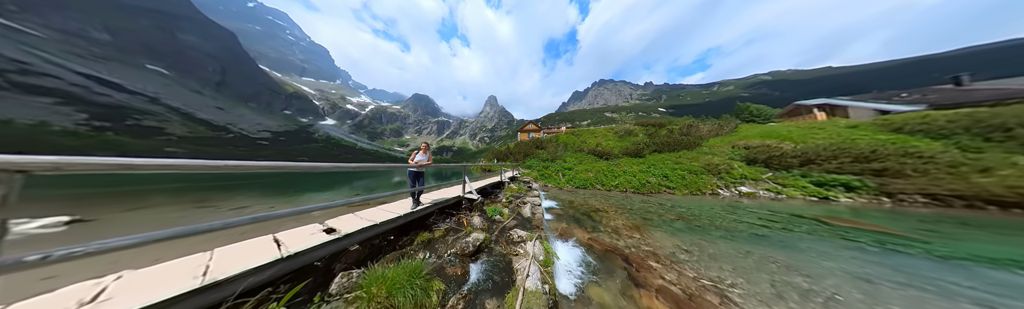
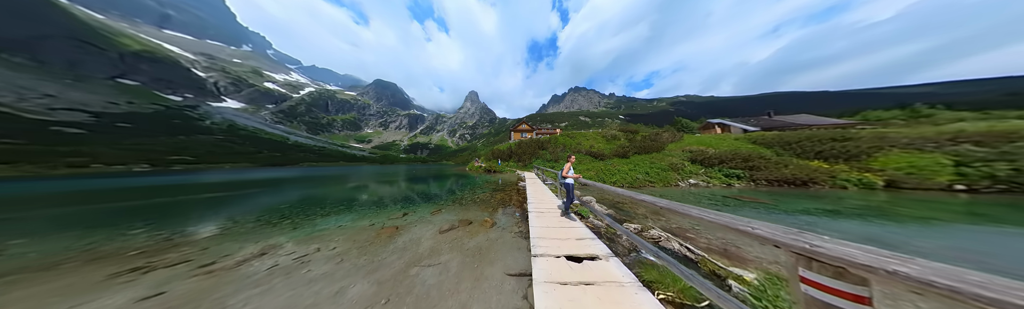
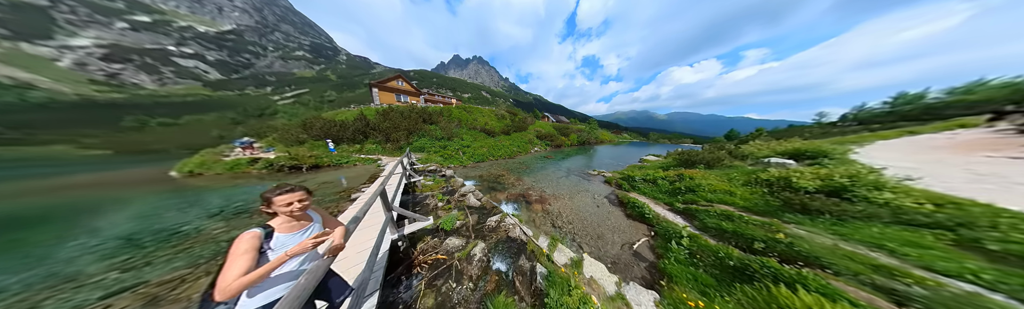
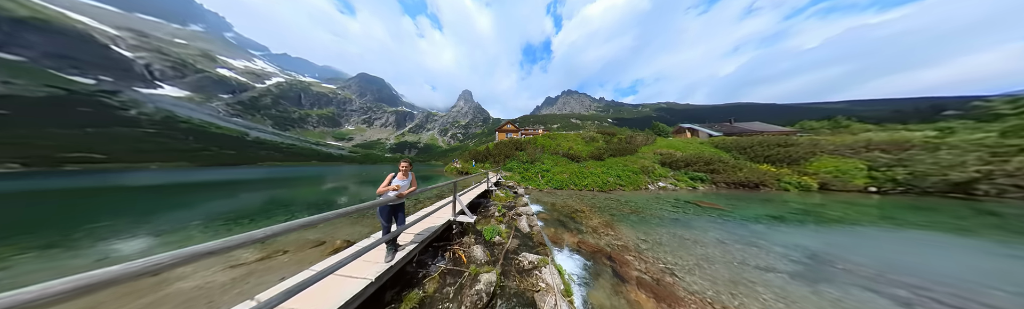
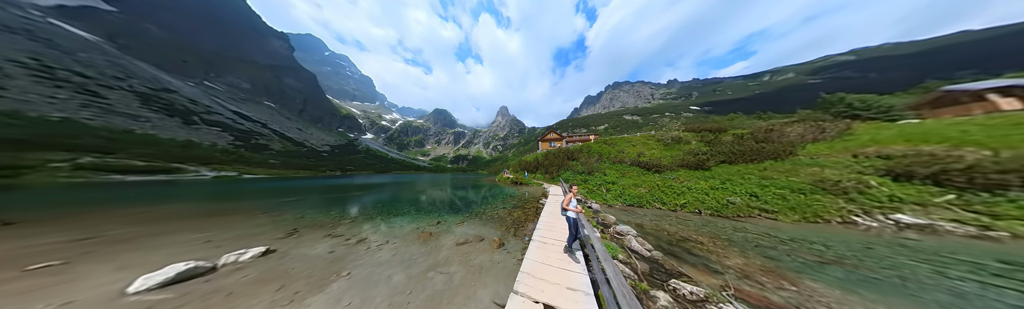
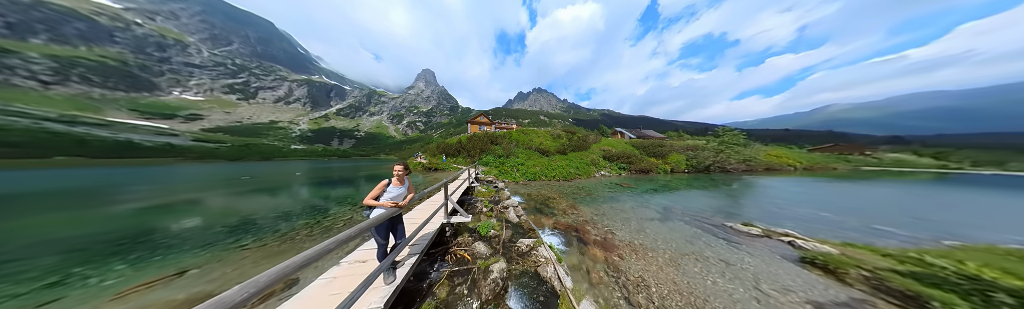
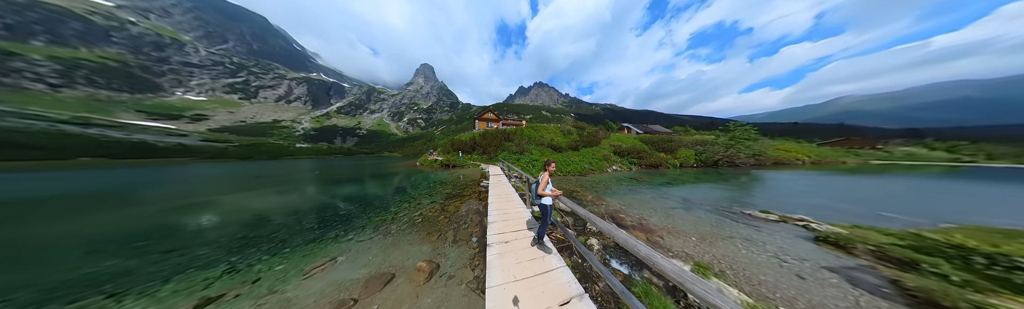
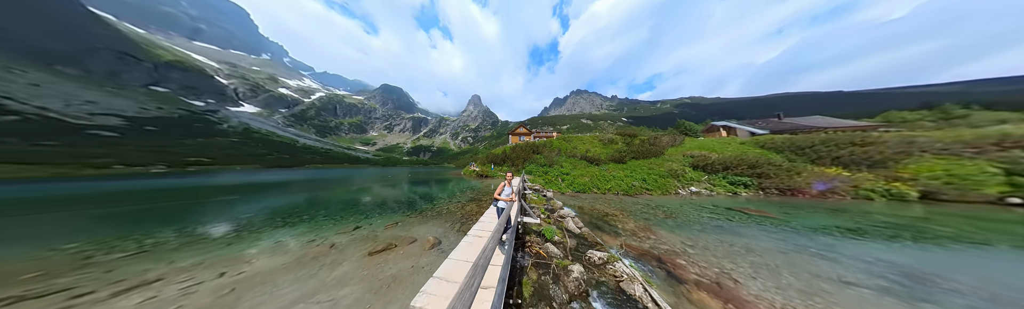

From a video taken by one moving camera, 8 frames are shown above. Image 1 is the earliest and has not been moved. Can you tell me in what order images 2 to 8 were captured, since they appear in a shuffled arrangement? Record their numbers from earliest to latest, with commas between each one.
4, 6, 8, 5, 2, 7, 3
